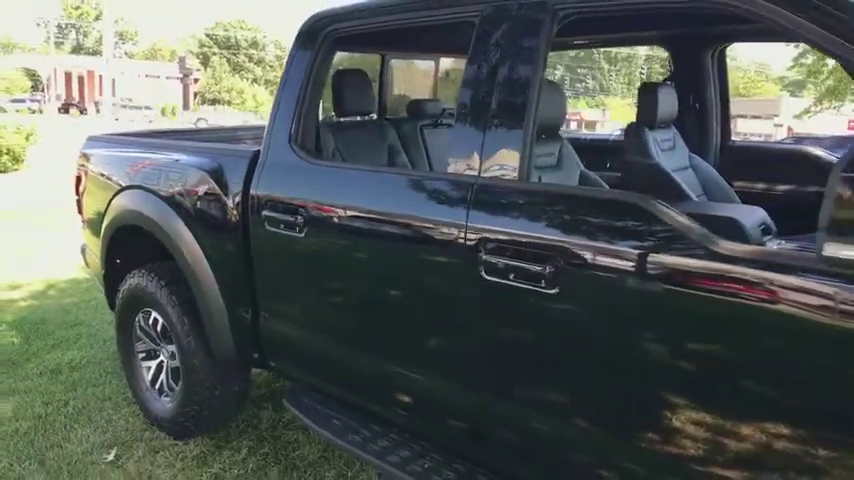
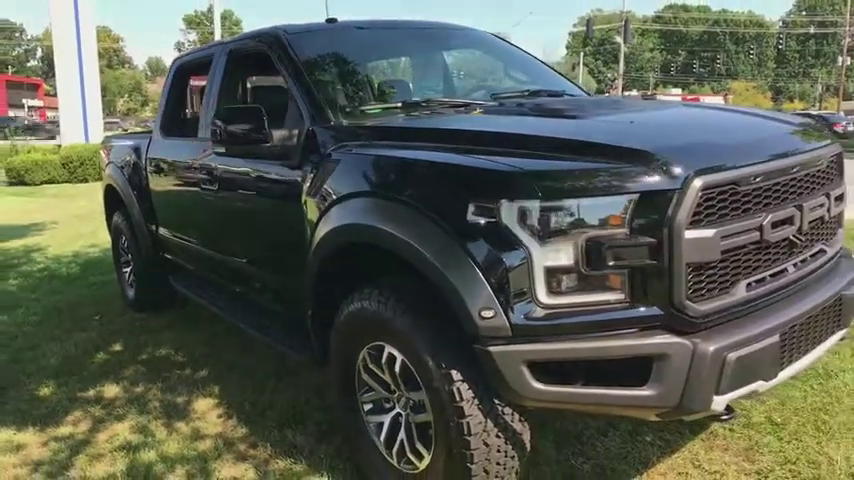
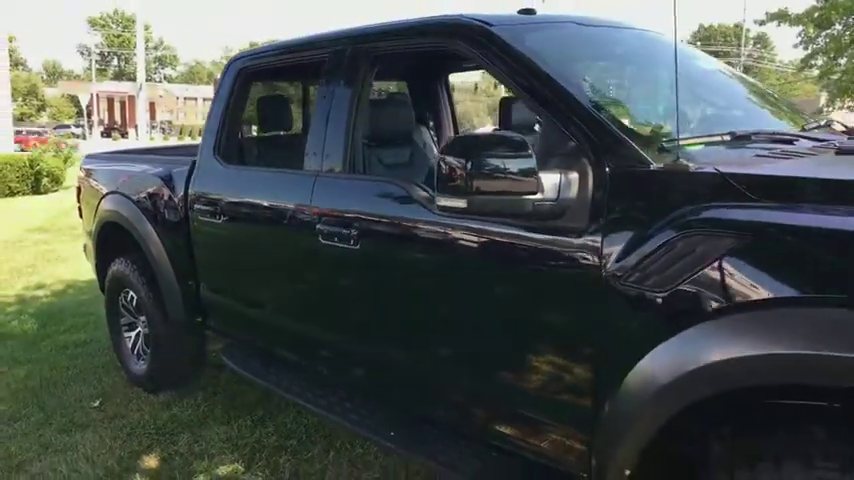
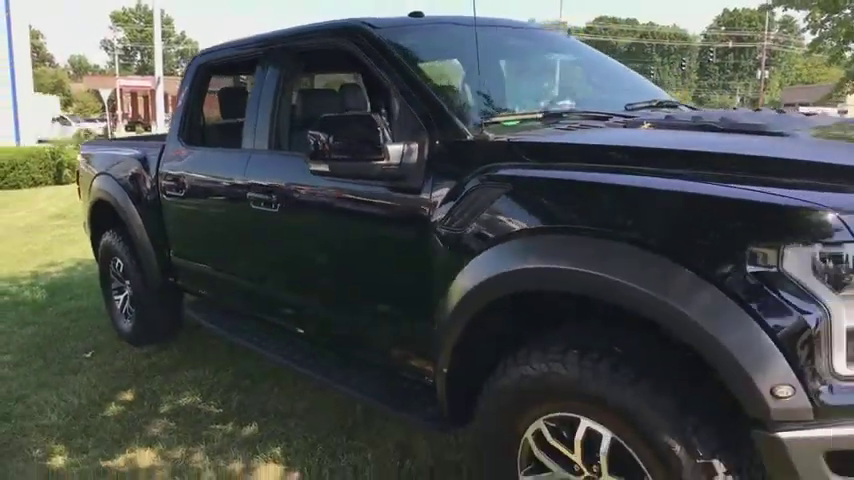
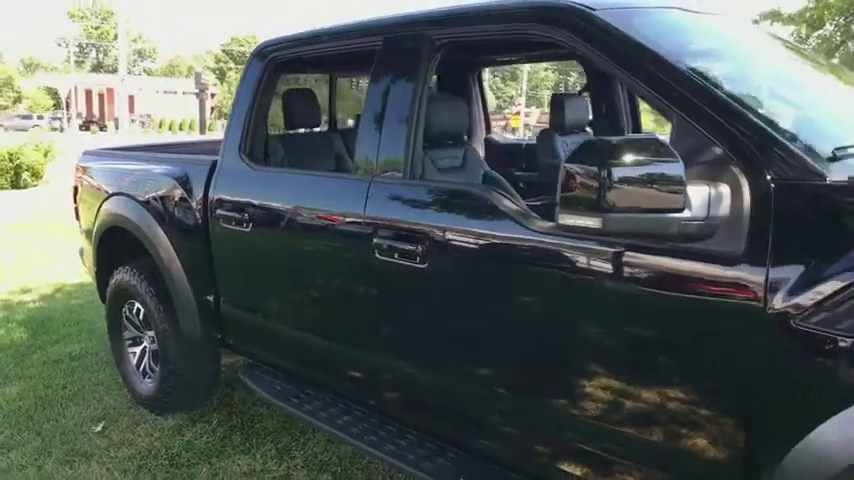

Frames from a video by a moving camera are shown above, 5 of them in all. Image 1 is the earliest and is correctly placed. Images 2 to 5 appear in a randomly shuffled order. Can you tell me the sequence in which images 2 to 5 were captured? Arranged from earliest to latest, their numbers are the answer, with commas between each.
5, 3, 4, 2
